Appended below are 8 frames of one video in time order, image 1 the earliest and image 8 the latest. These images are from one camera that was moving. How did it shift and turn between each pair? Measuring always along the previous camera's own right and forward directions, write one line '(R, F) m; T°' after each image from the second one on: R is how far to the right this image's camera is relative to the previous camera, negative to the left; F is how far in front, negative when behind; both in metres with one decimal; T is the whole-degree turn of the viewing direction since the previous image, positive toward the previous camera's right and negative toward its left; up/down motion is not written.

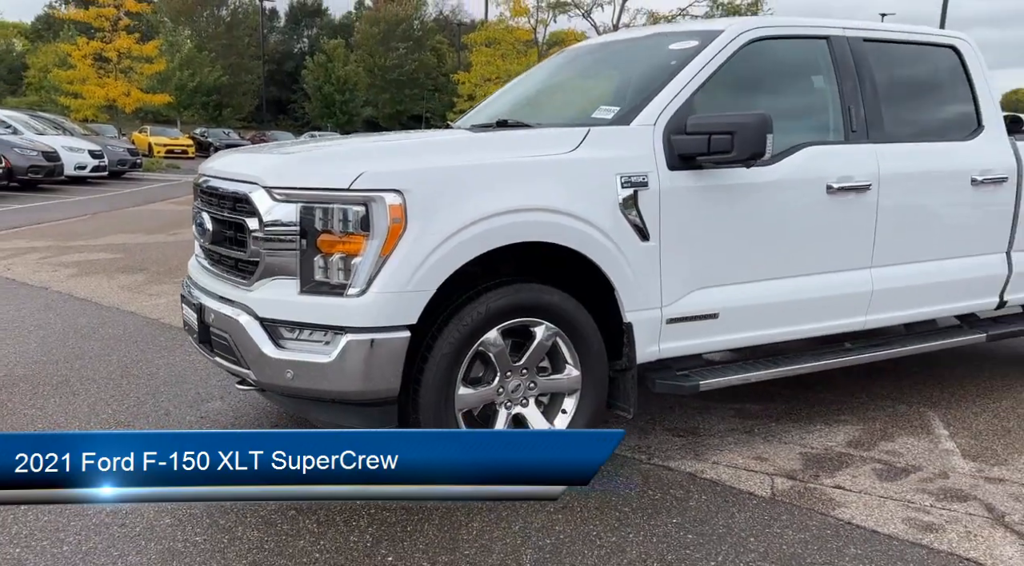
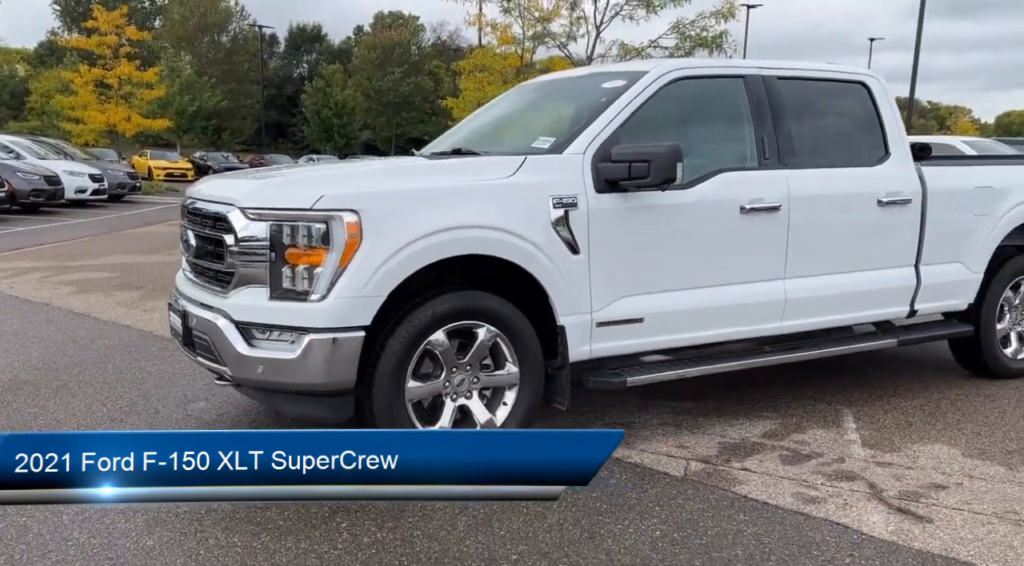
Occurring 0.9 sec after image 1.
(+0.3, -0.5) m; 0°
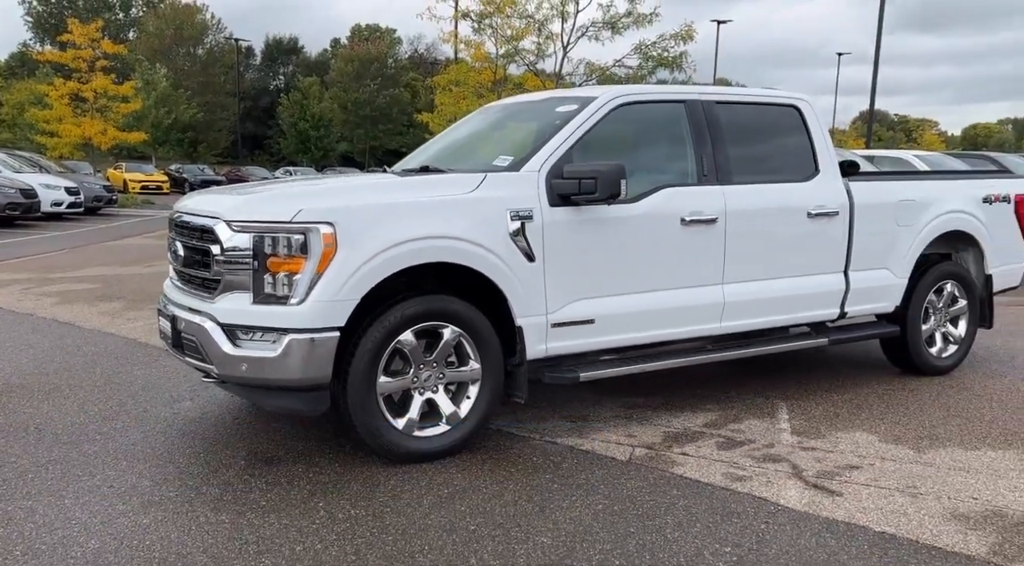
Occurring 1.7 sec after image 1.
(+0.1, -0.5) m; +2°
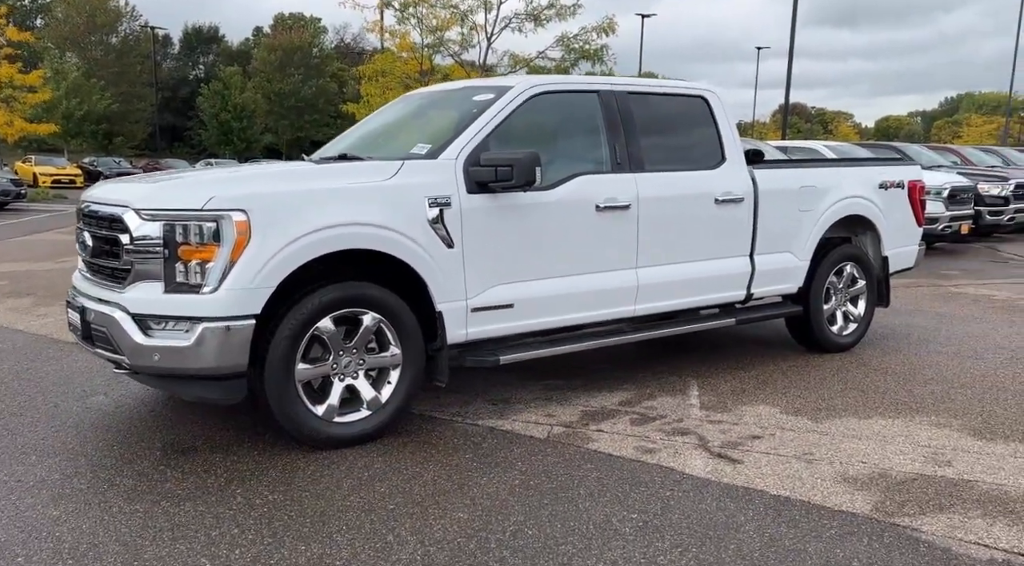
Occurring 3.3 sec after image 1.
(+0.1, -0.1) m; +5°
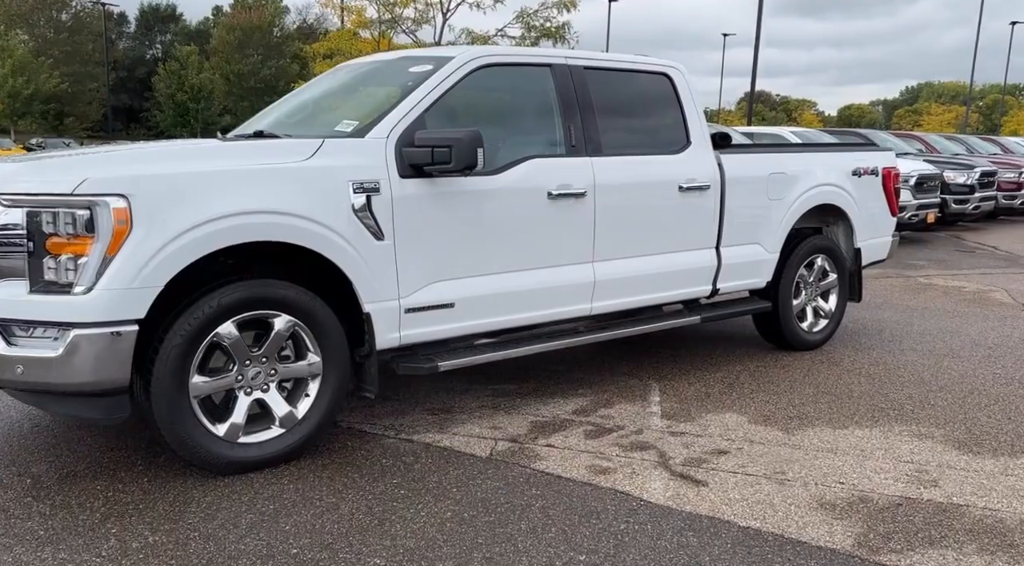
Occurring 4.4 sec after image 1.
(+0.1, +0.5) m; +2°
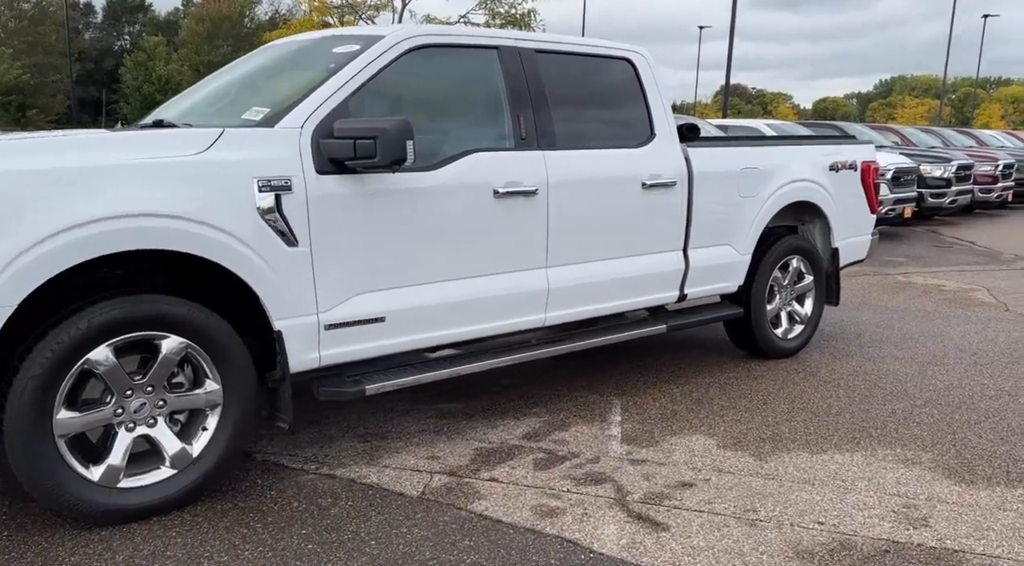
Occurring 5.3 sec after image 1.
(+0.2, +0.5) m; +1°
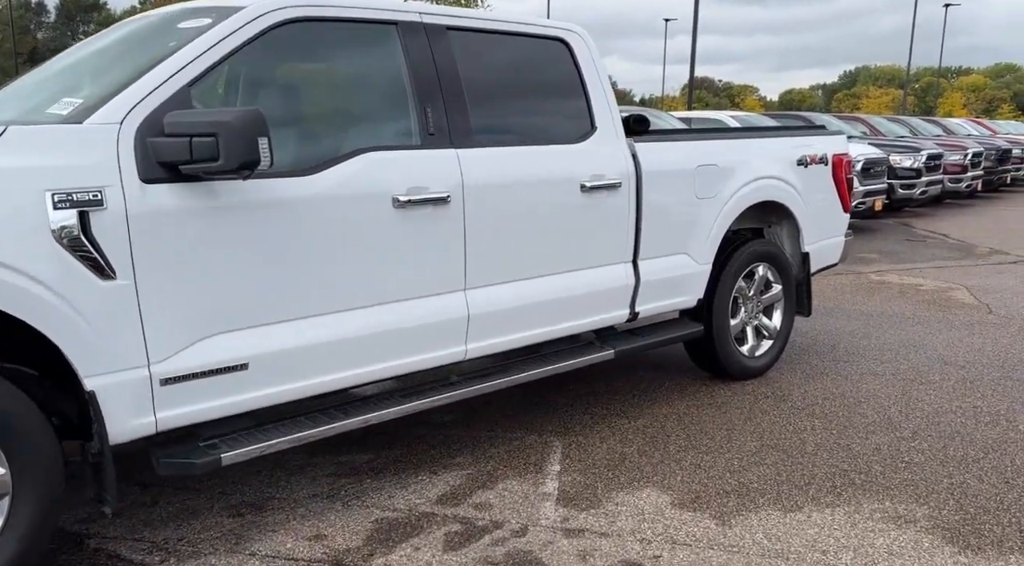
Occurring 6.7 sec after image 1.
(+0.3, +0.8) m; +2°
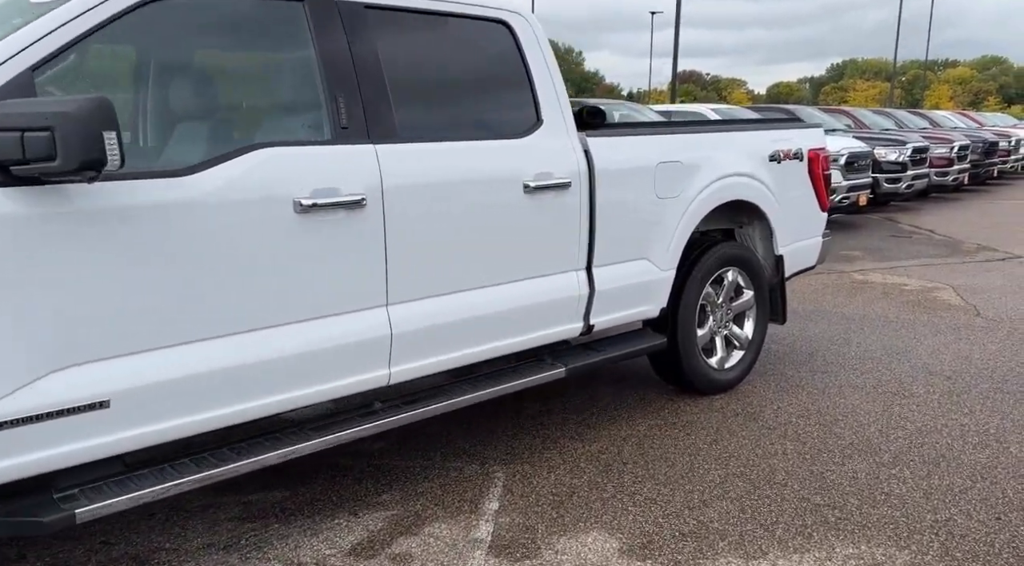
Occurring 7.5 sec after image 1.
(+0.2, +0.4) m; +1°
